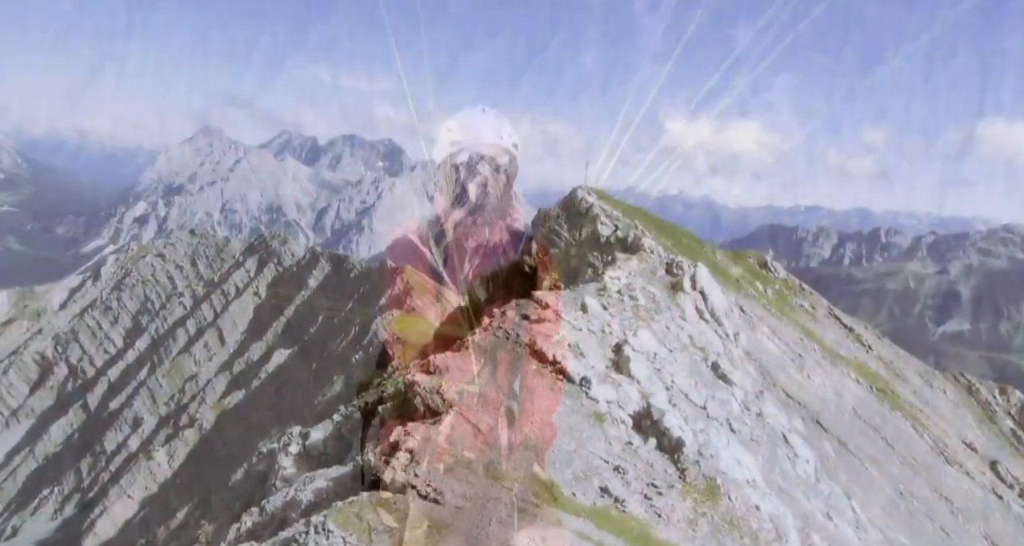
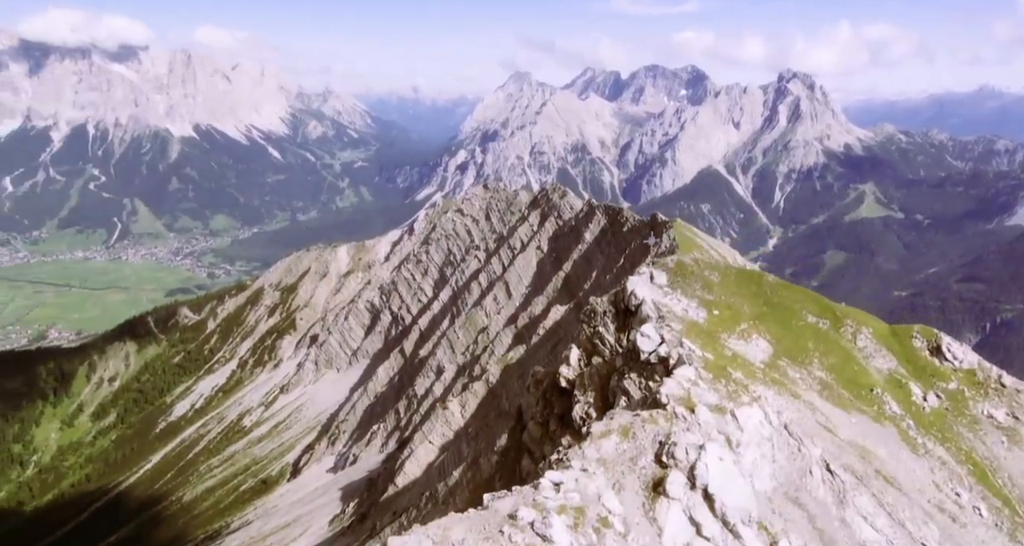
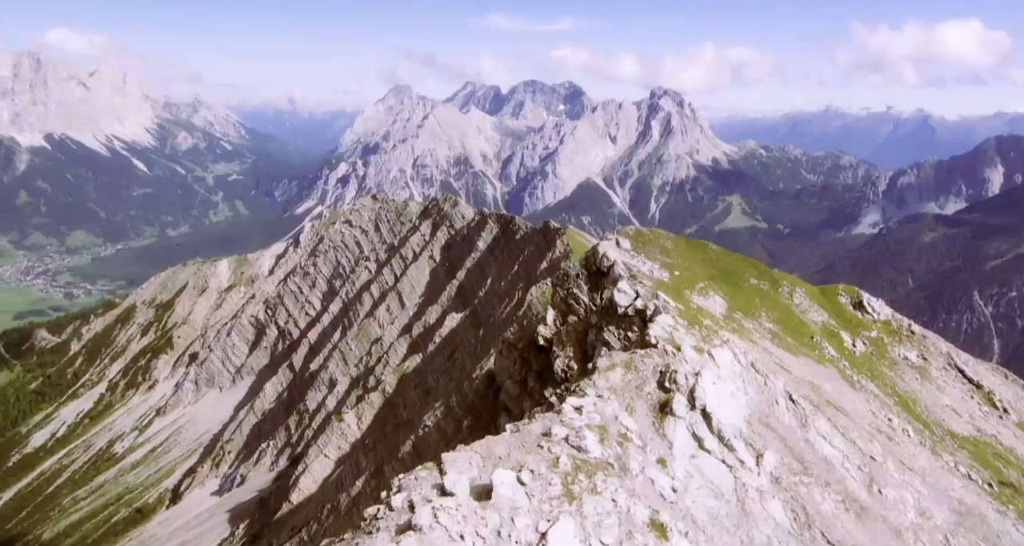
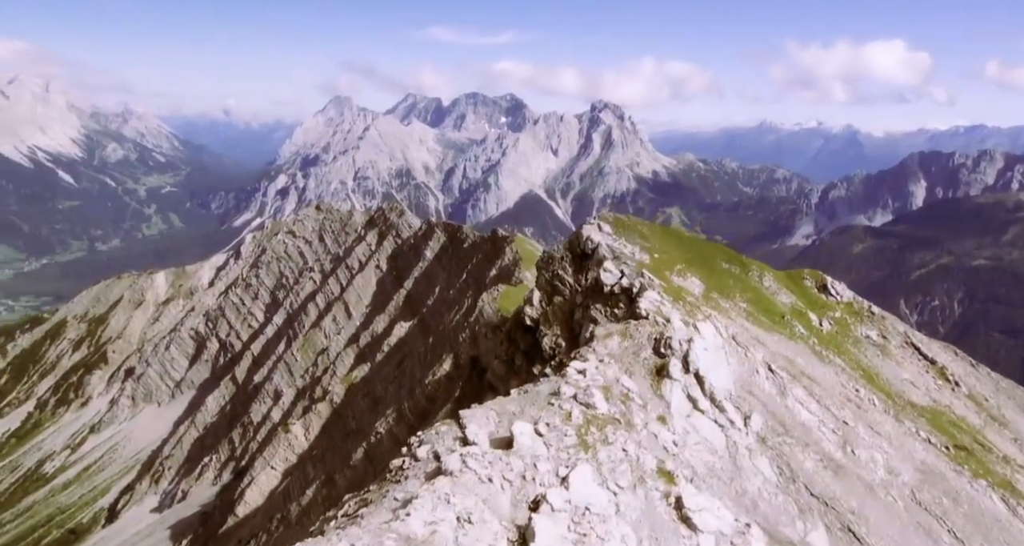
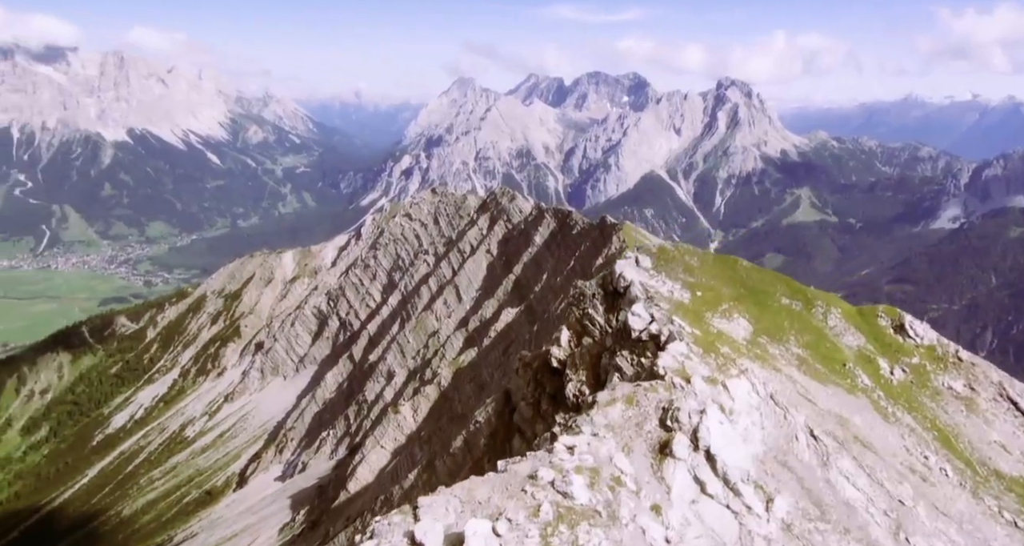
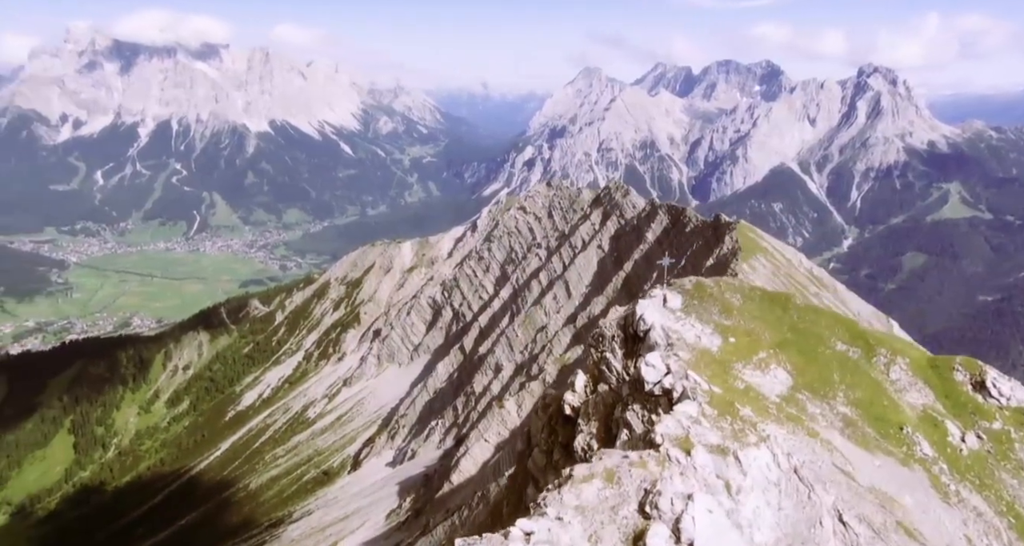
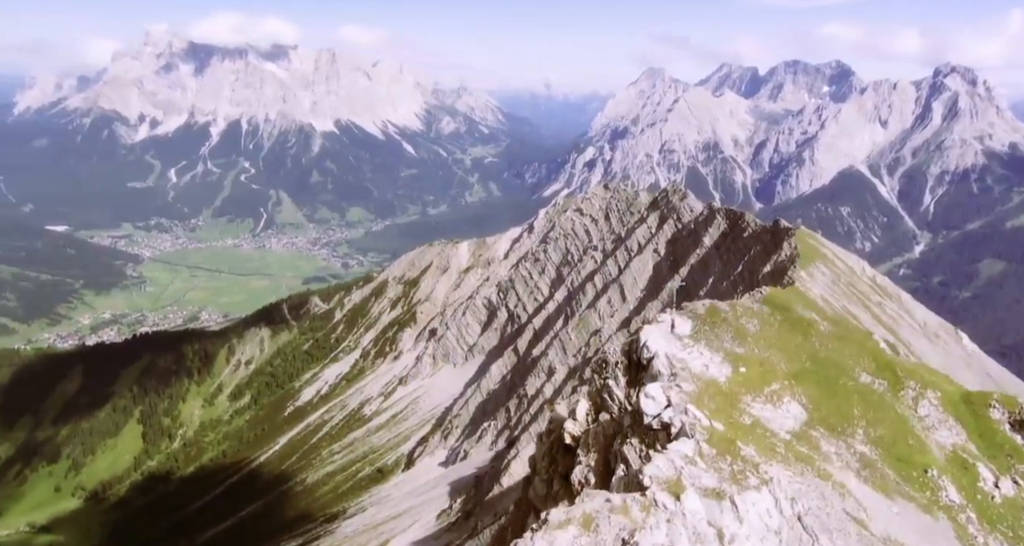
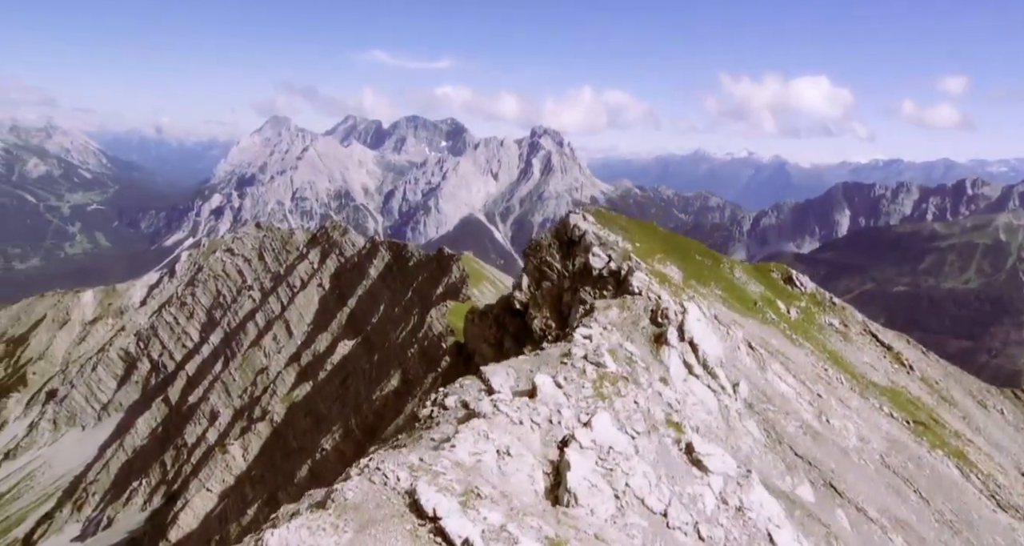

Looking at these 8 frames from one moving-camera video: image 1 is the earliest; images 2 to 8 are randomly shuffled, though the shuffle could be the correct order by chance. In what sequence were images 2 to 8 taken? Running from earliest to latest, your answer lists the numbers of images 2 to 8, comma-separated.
8, 4, 3, 5, 2, 6, 7
